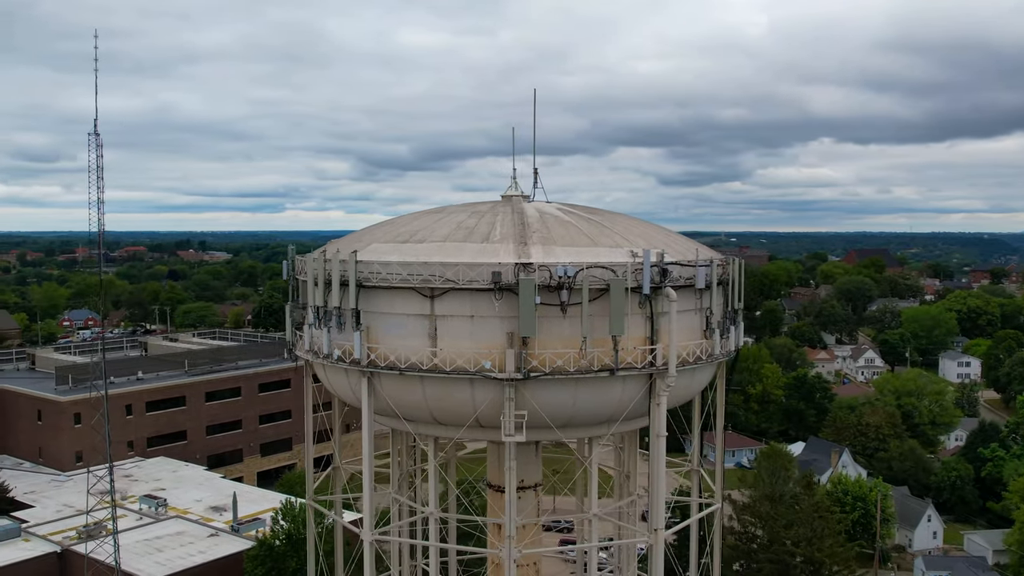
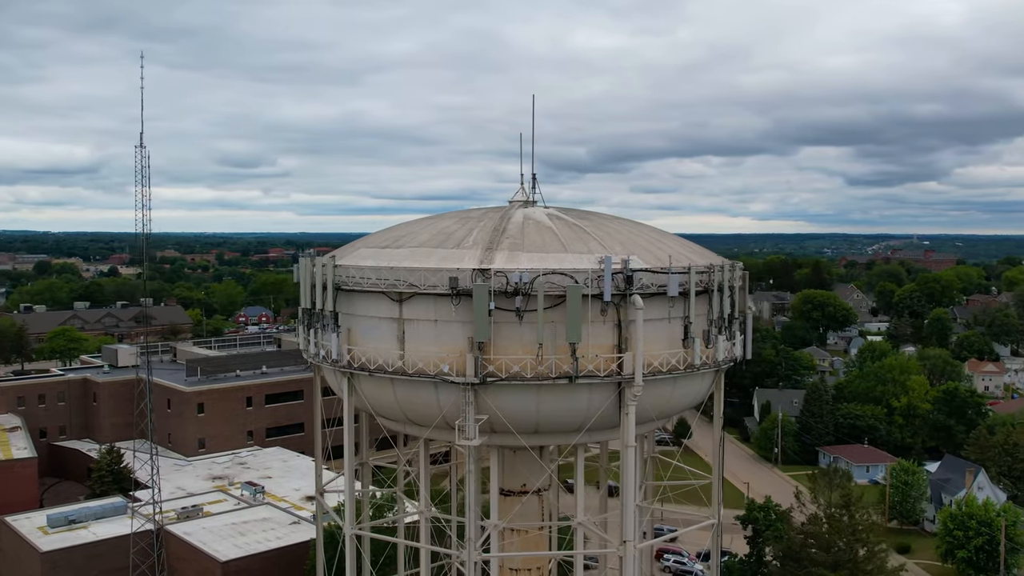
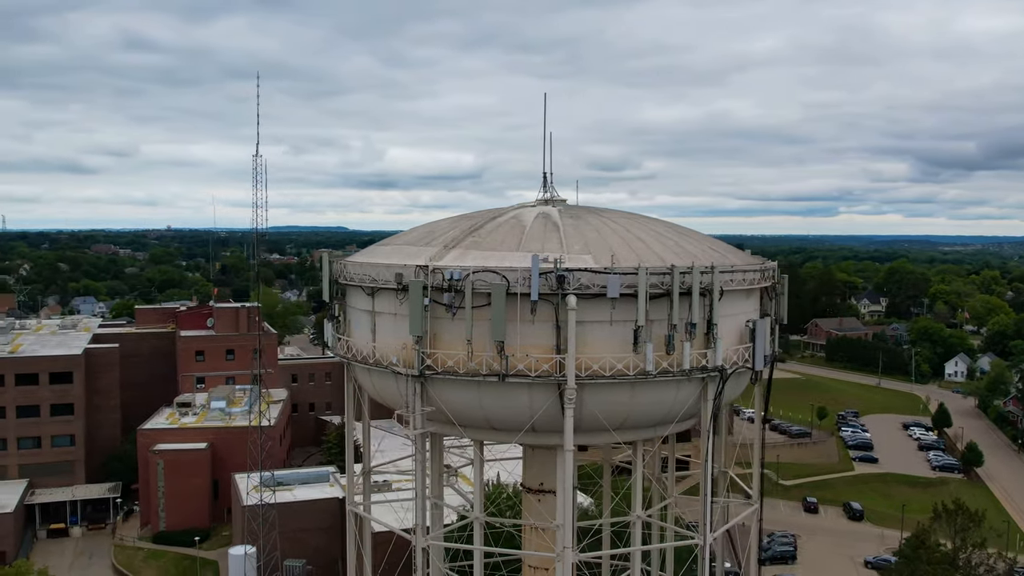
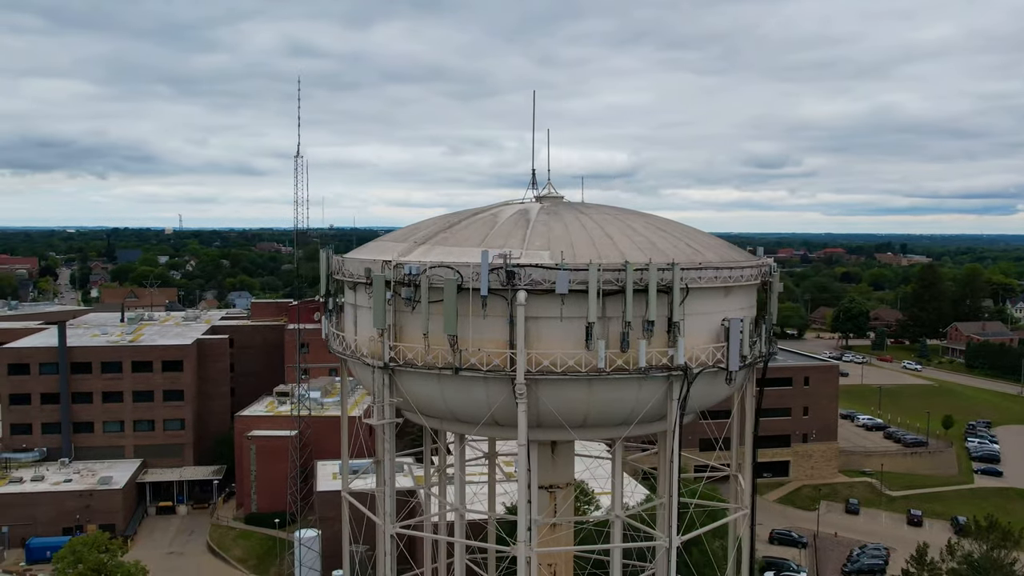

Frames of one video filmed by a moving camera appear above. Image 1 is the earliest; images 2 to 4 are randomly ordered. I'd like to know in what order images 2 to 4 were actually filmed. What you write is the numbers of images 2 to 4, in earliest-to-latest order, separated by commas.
2, 3, 4
